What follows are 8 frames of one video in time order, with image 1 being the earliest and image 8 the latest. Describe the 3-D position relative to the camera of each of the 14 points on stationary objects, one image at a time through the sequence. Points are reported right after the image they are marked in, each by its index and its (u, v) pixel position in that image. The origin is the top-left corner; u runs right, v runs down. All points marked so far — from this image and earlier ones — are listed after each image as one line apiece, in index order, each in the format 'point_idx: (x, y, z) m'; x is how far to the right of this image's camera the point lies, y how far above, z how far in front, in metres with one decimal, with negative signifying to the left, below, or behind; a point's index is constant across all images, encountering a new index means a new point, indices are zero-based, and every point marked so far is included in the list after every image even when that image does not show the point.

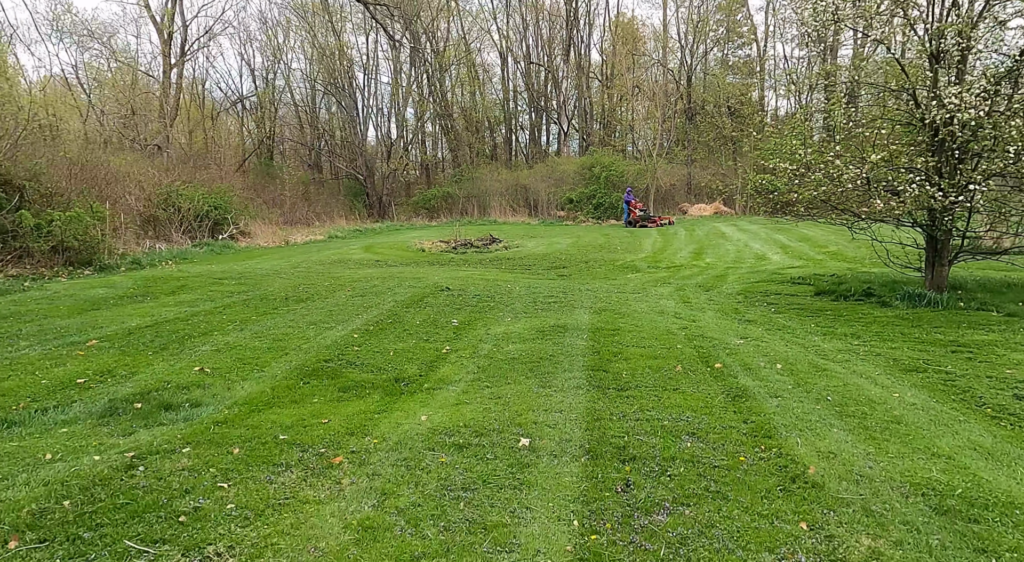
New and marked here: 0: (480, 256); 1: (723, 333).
0: (-0.8, +0.7, +18.3) m
1: (+2.3, -0.6, +7.5) m
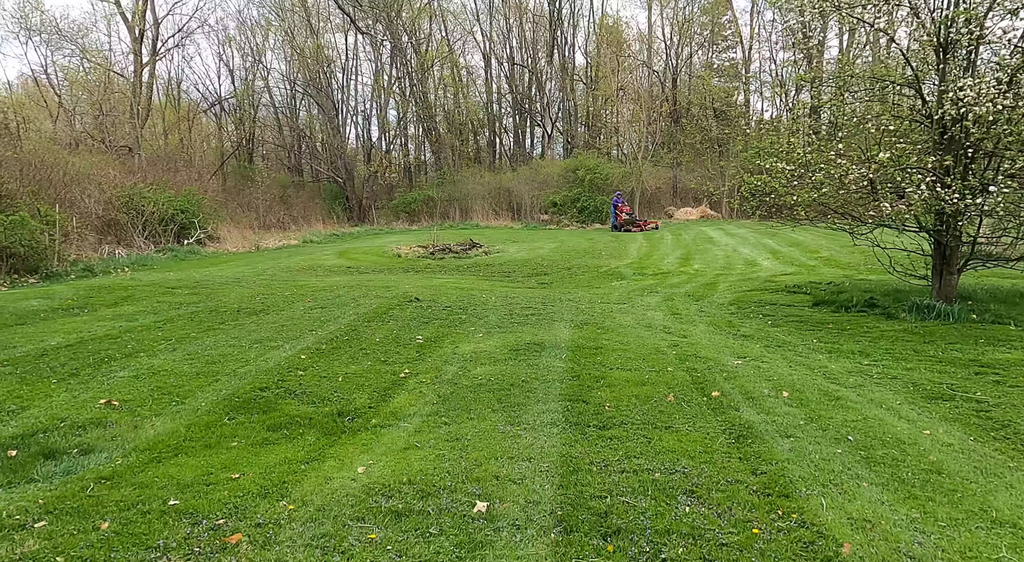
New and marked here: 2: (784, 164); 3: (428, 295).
0: (-1.3, +0.5, +17.4) m
1: (+2.0, -0.7, +6.7) m
2: (+3.7, +1.6, +9.5) m
3: (-1.3, -0.2, +10.4) m
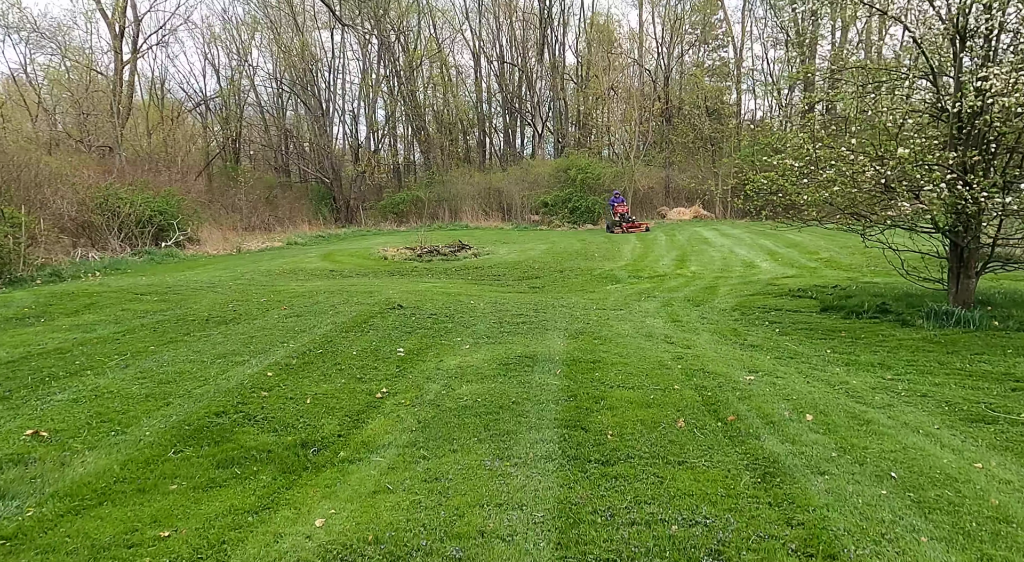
0: (-1.6, +0.4, +16.8) m
1: (+1.9, -0.7, +6.1) m
2: (+3.6, +1.5, +8.9) m
3: (-1.4, -0.3, +9.8) m
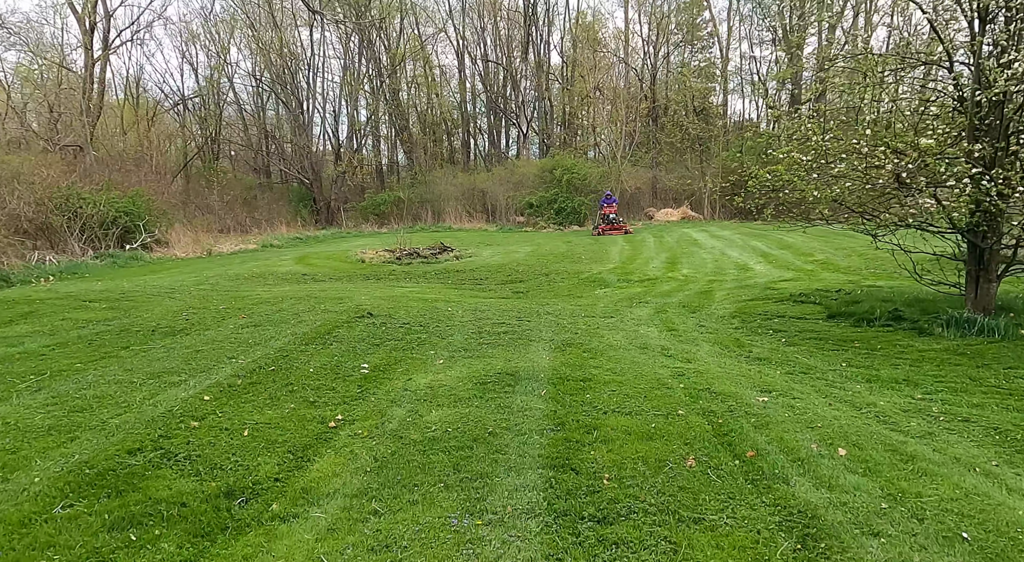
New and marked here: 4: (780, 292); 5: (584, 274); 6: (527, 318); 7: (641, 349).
0: (-2.0, +0.3, +16.0) m
1: (+1.7, -0.8, +5.4) m
2: (+3.4, +1.5, +8.2) m
3: (-1.6, -0.4, +9.0) m
4: (+4.1, -0.2, +10.6) m
5: (+1.4, +0.1, +13.8) m
6: (+0.2, -0.4, +8.5) m
7: (+1.3, -0.7, +6.7) m
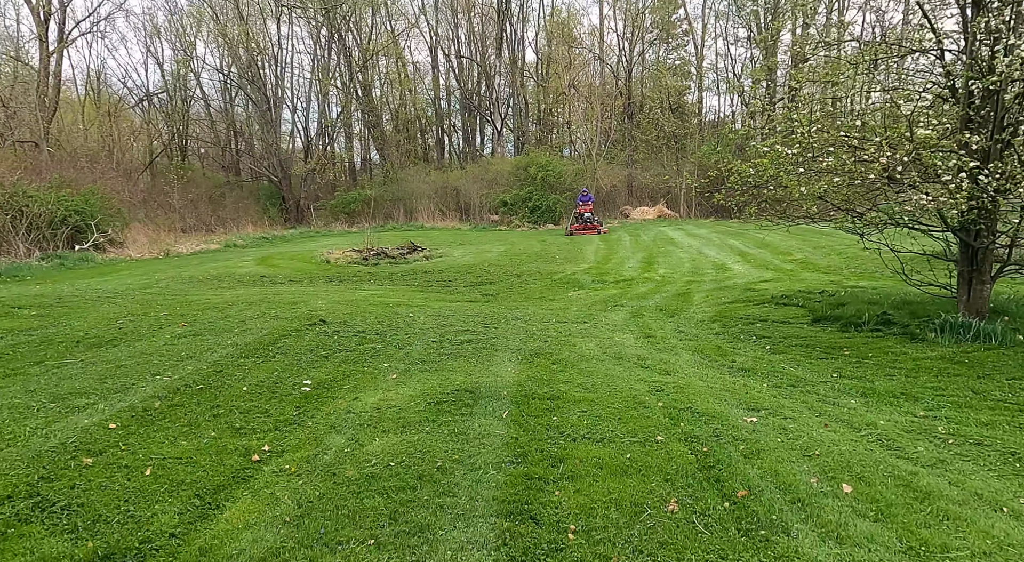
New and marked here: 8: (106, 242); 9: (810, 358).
0: (-2.6, +0.3, +15.3) m
1: (+1.4, -0.8, +4.8) m
2: (+3.0, +1.5, +7.7) m
3: (-2.1, -0.4, +8.3) m
4: (+3.6, -0.2, +10.1) m
5: (+0.9, +0.1, +13.3) m
6: (-0.2, -0.5, +7.9) m
7: (+0.9, -0.7, +6.1) m
8: (-11.3, +1.1, +19.3) m
9: (+2.7, -0.7, +6.3) m
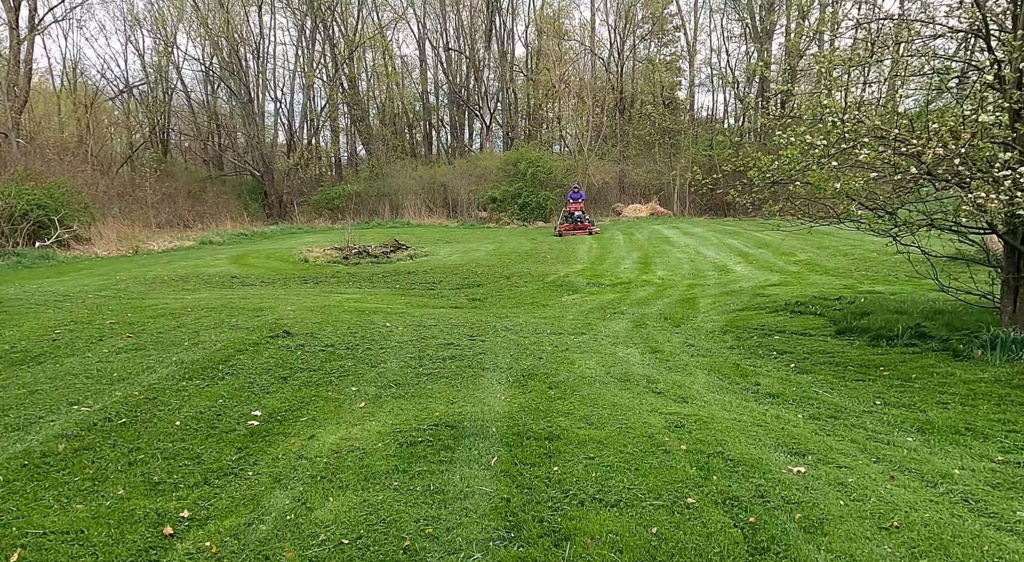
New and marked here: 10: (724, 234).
0: (-2.8, +0.3, +14.4) m
1: (+1.4, -0.9, +4.0) m
2: (+2.9, +1.4, +6.9) m
3: (-2.2, -0.5, +7.4) m
4: (+3.5, -0.3, +9.3) m
5: (+0.7, +0.1, +12.4) m
6: (-0.3, -0.5, +7.0) m
7: (+0.8, -0.8, +5.3) m
8: (-11.6, +1.1, +18.2) m
9: (+2.6, -0.8, +5.5) m
10: (+6.0, +1.3, +19.6) m
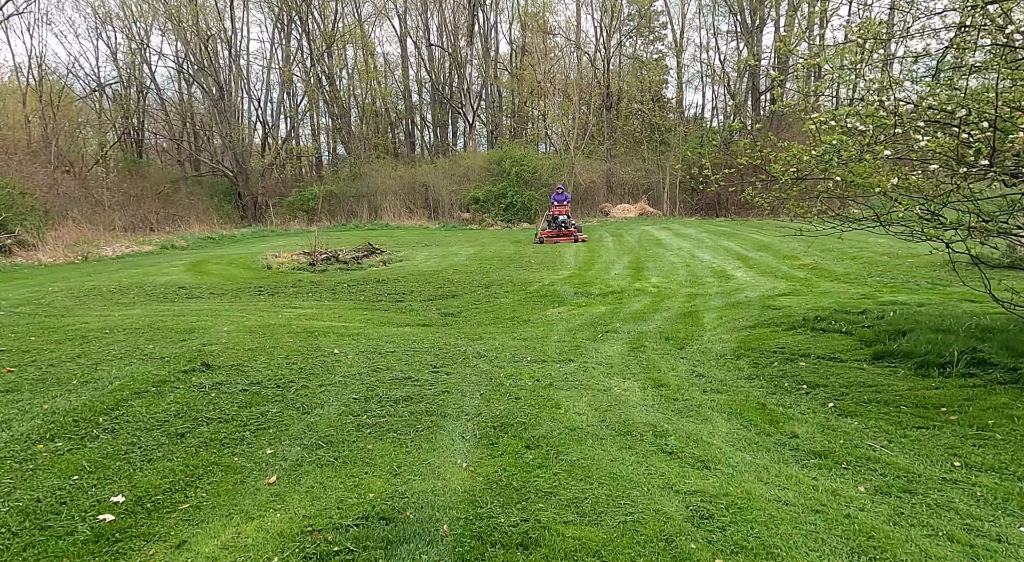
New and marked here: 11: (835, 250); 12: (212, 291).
0: (-3.2, +0.1, +13.1) m
1: (+1.2, -1.1, +2.8) m
2: (+2.6, +1.3, +5.7) m
3: (-2.4, -0.6, +6.1) m
4: (+3.2, -0.4, +8.1) m
5: (+0.3, -0.1, +11.2) m
6: (-0.6, -0.7, +5.8) m
7: (+0.6, -0.9, +4.1) m
8: (-12.0, +0.9, +16.7) m
9: (+2.4, -0.9, +4.3) m
10: (+5.5, +1.2, +18.5) m
11: (+6.6, +0.7, +14.2) m
12: (-4.9, -0.2, +11.2) m
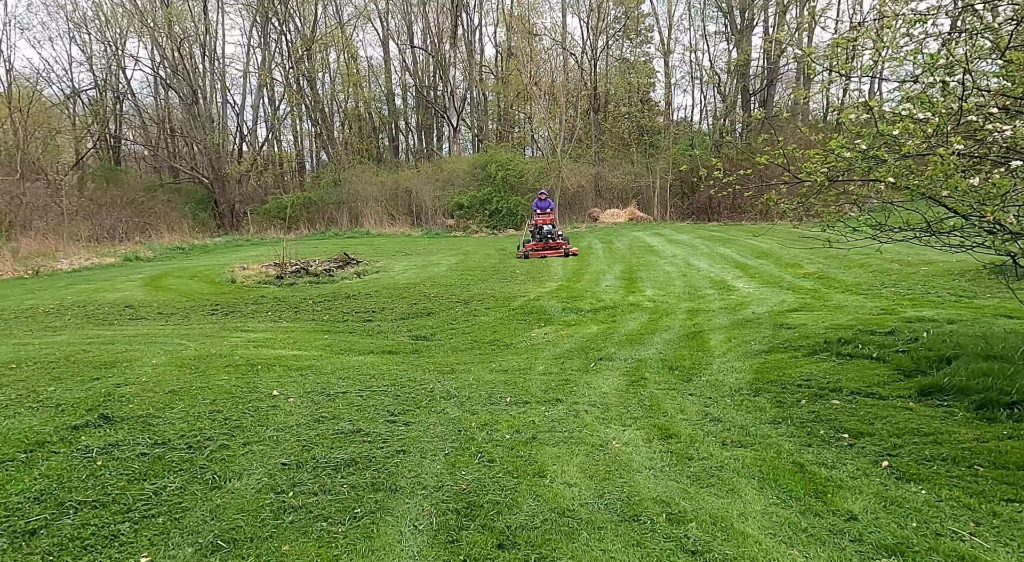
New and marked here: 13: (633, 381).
0: (-3.5, -0.2, +12.0) m
1: (+1.1, -1.2, +1.7) m
2: (+2.4, +1.1, +4.7) m
3: (-2.6, -0.8, +5.1) m
4: (+3.0, -0.6, +7.2) m
5: (+0.1, -0.3, +10.2) m
6: (-0.7, -0.9, +4.8) m
7: (+0.5, -1.1, +3.1) m
8: (-12.4, +0.5, +15.5) m
9: (+2.3, -1.1, +3.3) m
10: (+5.1, +1.0, +17.5) m
11: (+6.3, +0.5, +13.3) m
12: (-5.1, -0.4, +10.1) m
13: (+1.0, -0.8, +5.7) m
